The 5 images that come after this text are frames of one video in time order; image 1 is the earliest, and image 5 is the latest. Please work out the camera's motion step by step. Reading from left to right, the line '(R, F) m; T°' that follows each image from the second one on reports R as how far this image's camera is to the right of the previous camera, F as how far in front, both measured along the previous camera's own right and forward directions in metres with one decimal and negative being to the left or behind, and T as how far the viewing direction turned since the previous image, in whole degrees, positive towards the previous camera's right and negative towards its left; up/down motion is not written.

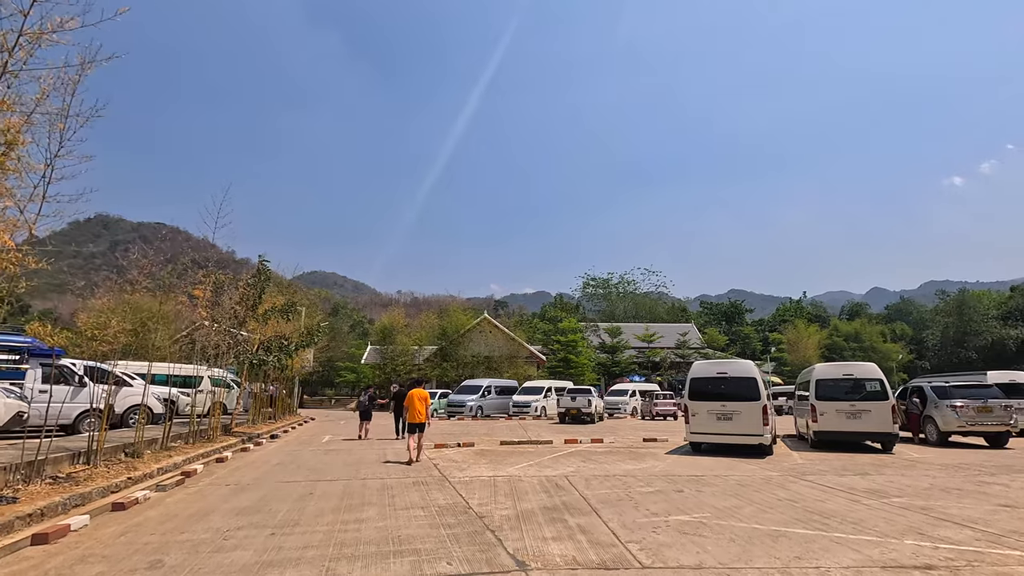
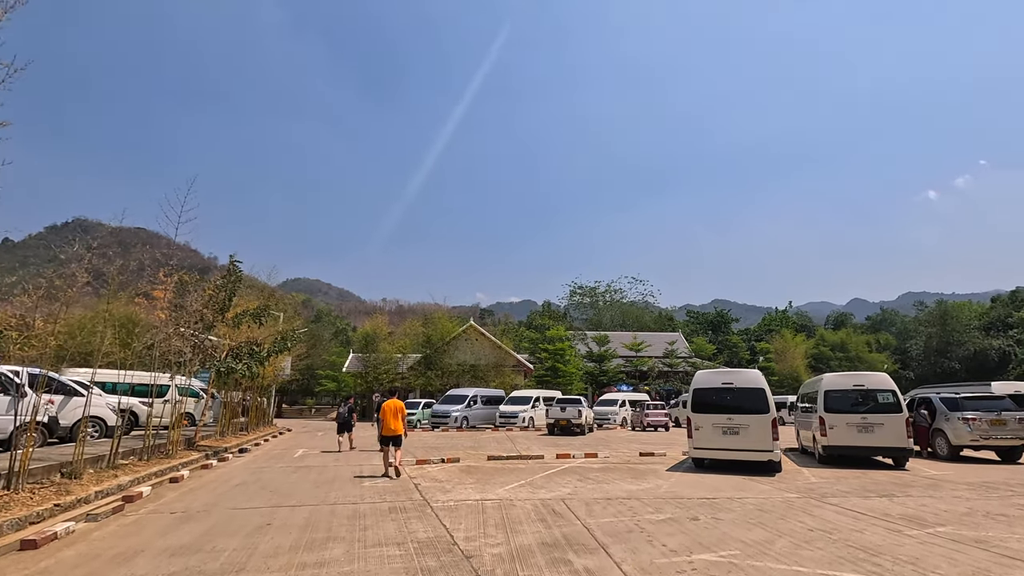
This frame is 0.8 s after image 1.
(-0.1, +1.1) m; +1°
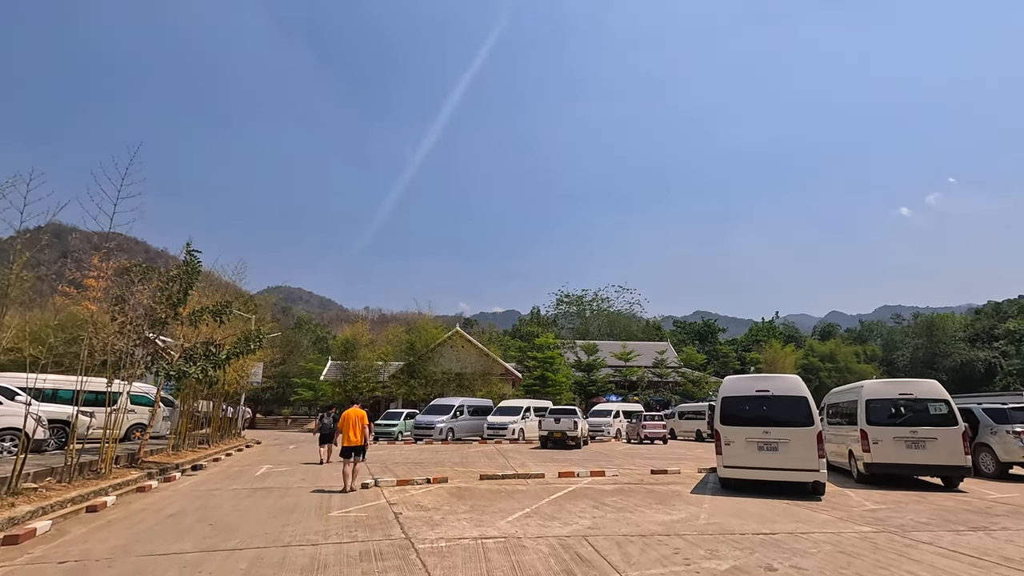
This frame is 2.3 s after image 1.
(-0.3, +2.0) m; +2°
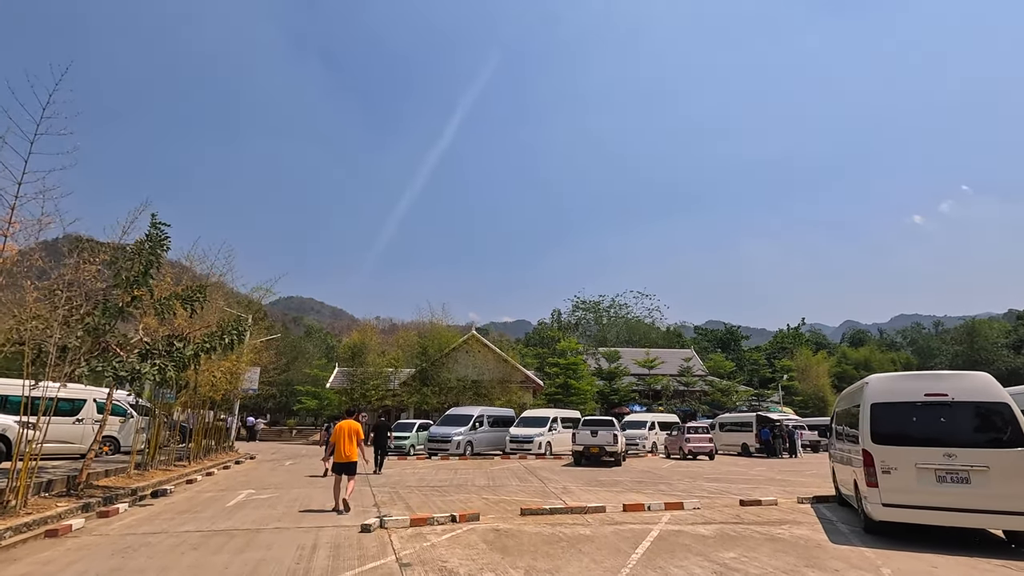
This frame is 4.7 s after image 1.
(-0.7, +3.4) m; -1°
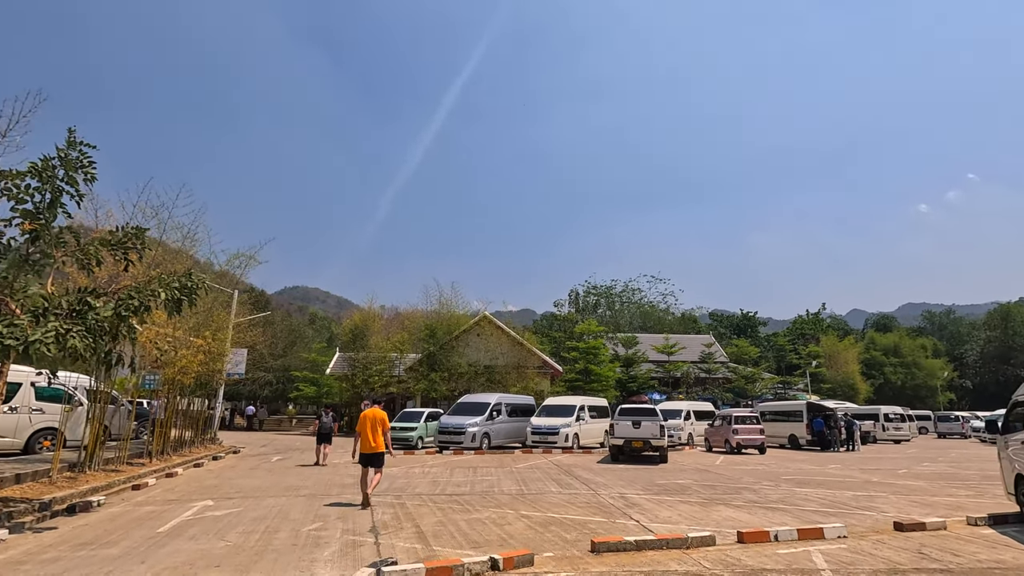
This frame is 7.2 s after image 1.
(-0.7, +3.5) m; 0°
